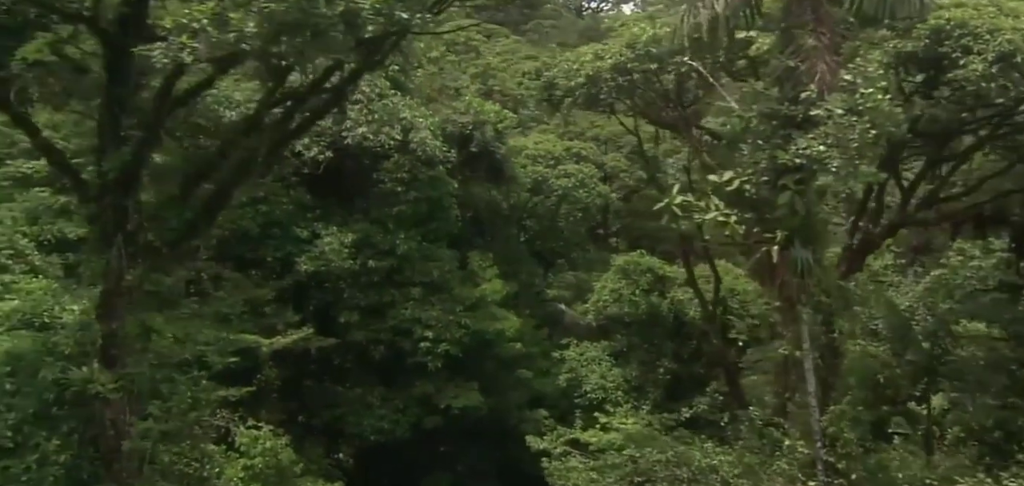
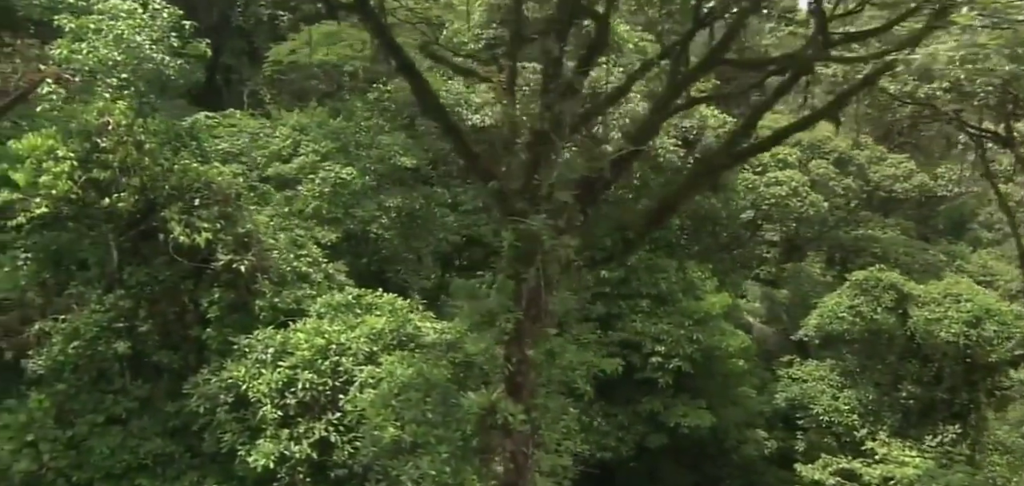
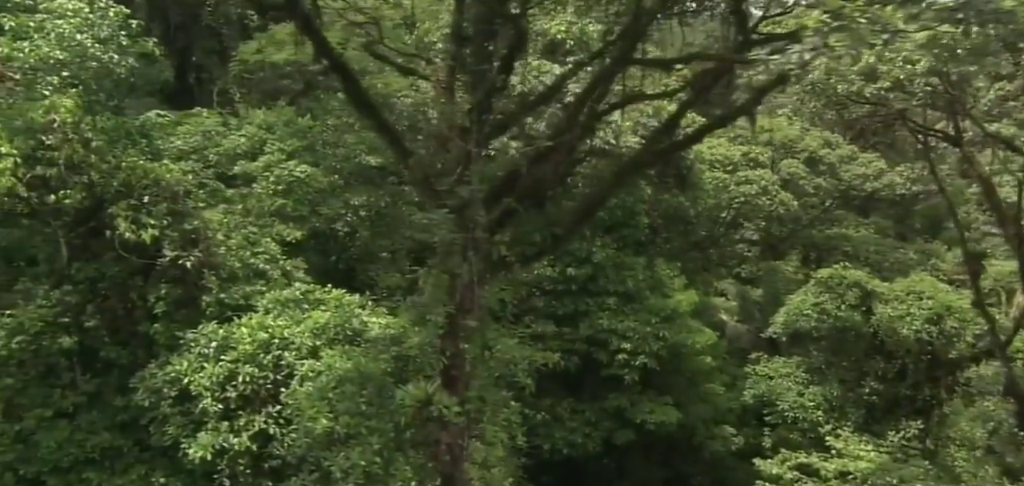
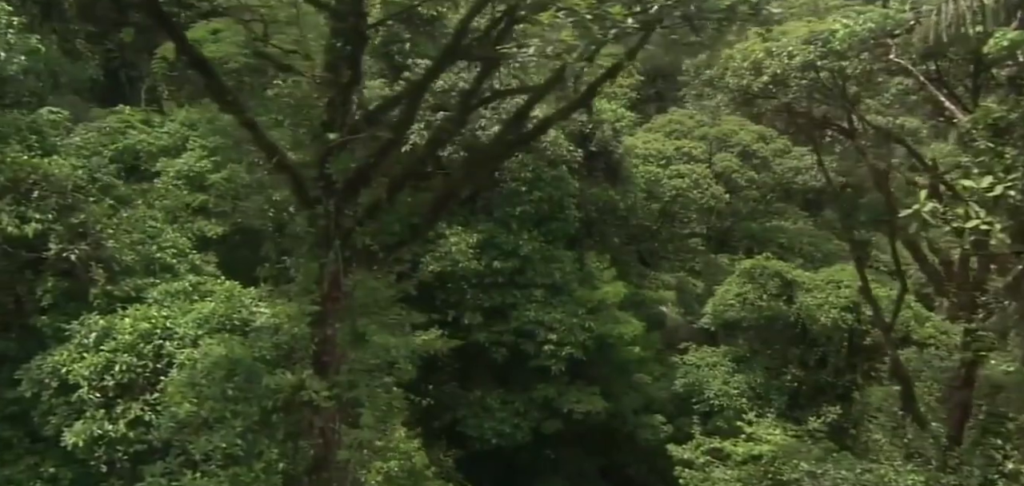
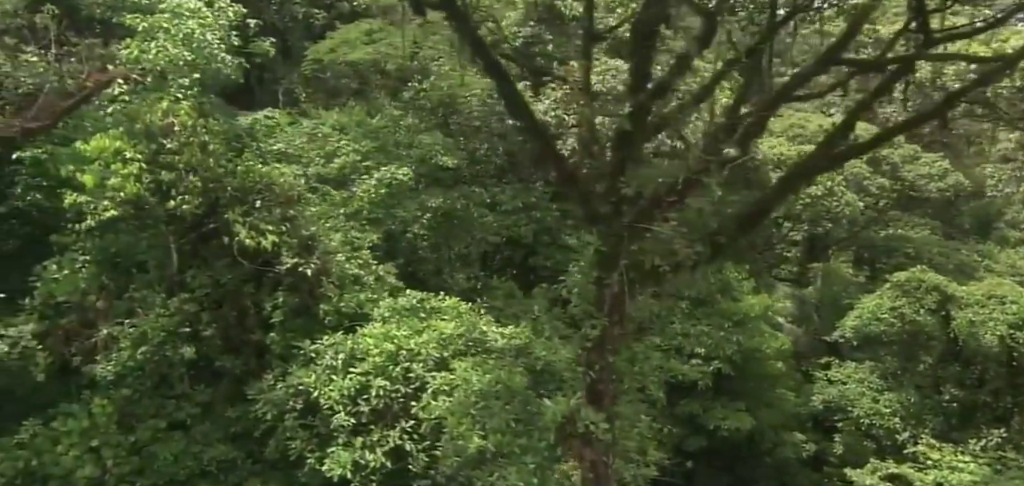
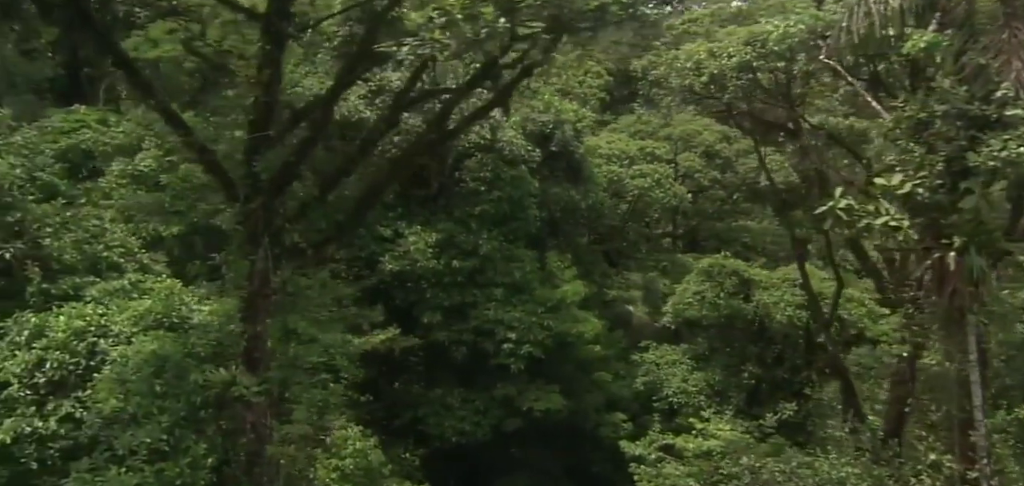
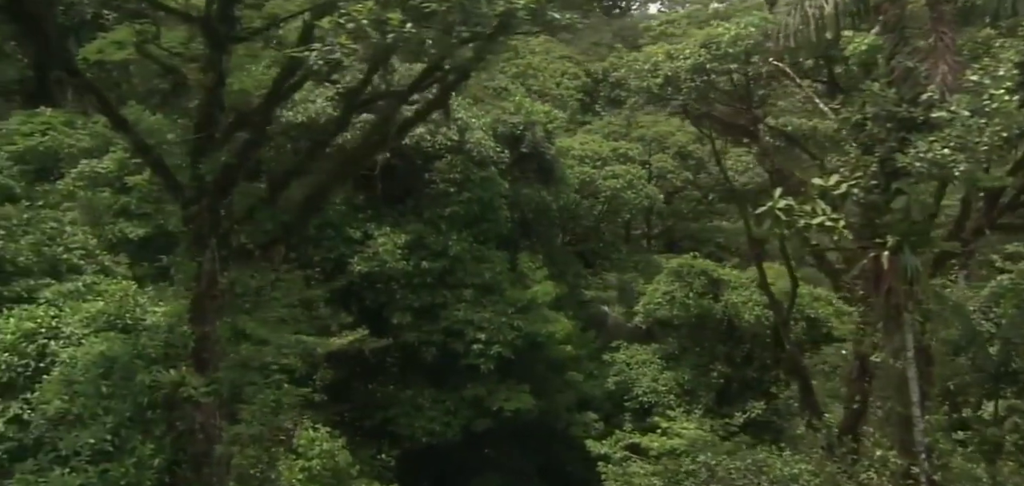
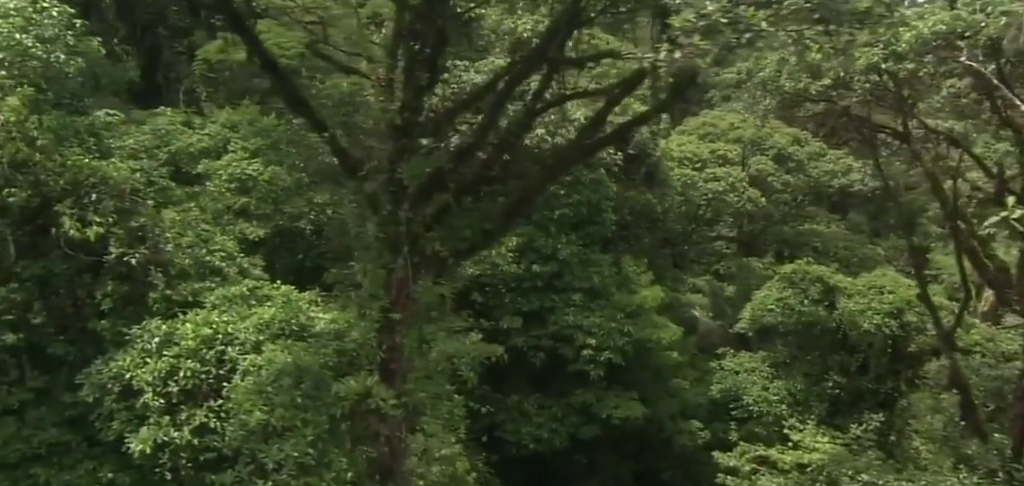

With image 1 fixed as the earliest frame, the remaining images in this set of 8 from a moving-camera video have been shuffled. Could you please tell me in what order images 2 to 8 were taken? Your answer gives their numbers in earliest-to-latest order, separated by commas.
7, 6, 4, 8, 3, 2, 5
